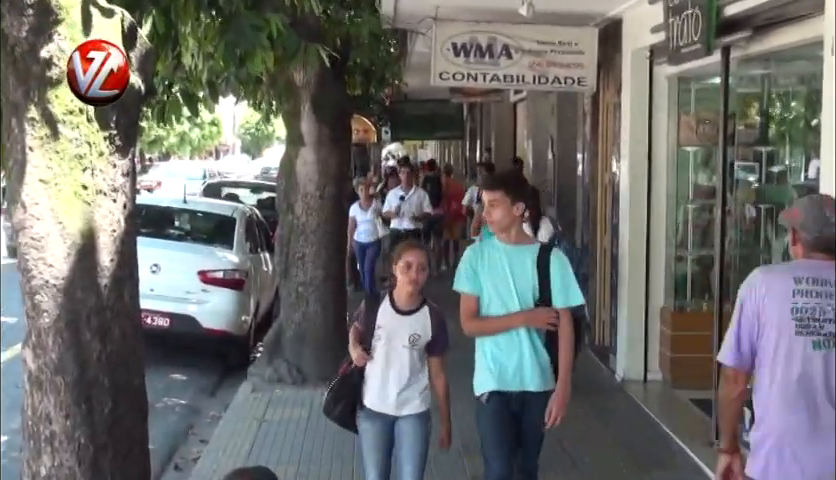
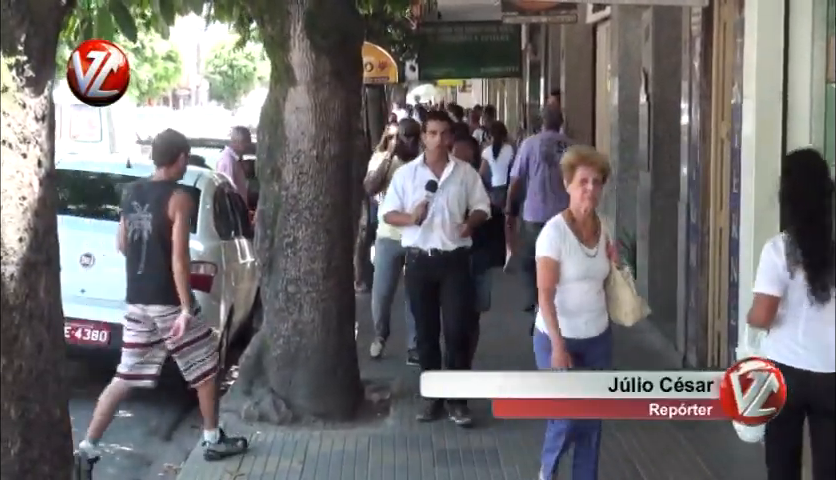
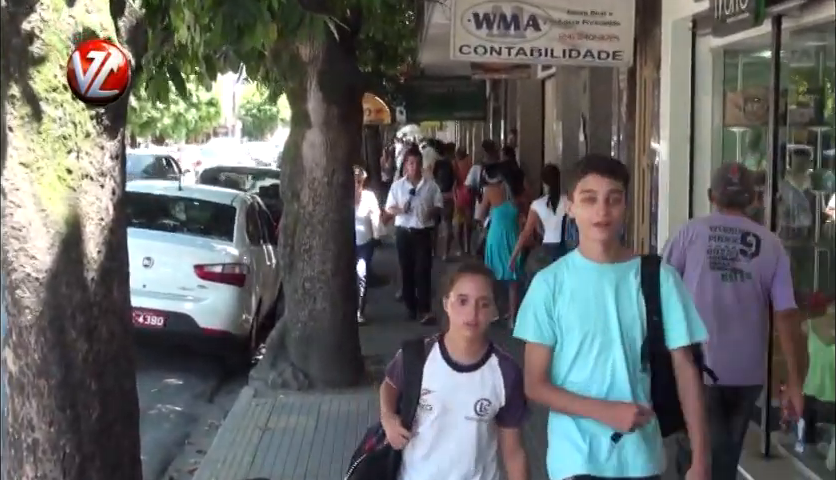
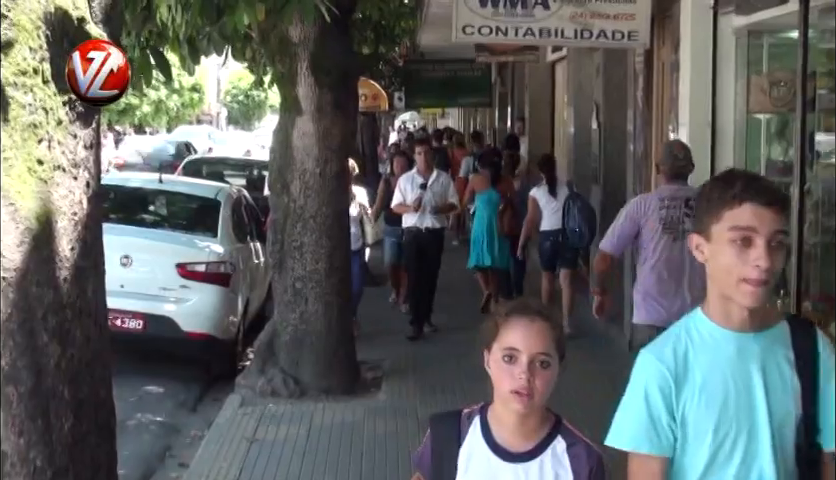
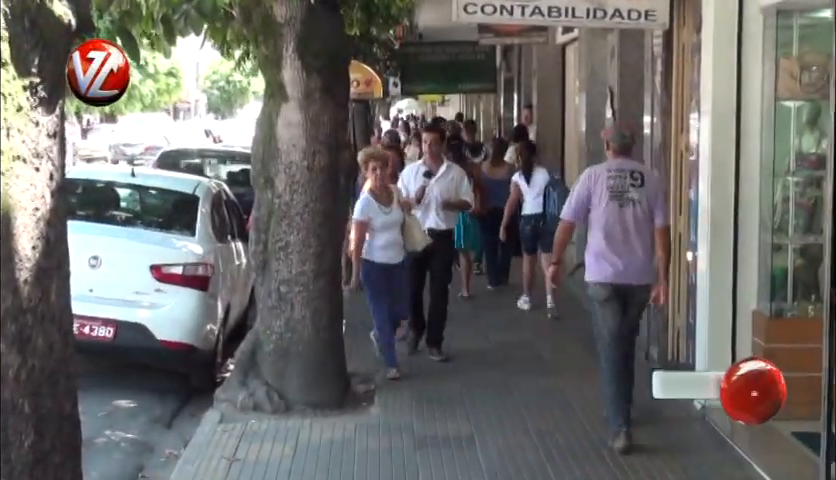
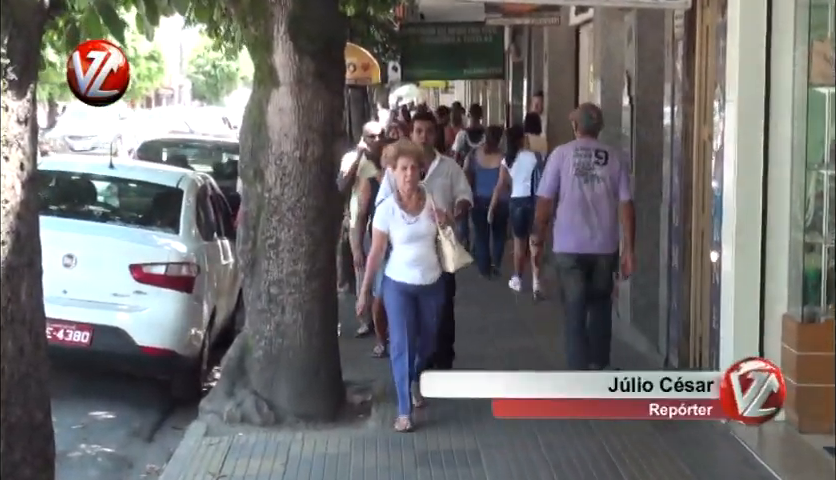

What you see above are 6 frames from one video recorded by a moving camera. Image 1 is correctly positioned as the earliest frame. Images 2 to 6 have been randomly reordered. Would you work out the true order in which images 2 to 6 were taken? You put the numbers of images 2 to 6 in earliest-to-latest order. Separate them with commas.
3, 4, 5, 6, 2
